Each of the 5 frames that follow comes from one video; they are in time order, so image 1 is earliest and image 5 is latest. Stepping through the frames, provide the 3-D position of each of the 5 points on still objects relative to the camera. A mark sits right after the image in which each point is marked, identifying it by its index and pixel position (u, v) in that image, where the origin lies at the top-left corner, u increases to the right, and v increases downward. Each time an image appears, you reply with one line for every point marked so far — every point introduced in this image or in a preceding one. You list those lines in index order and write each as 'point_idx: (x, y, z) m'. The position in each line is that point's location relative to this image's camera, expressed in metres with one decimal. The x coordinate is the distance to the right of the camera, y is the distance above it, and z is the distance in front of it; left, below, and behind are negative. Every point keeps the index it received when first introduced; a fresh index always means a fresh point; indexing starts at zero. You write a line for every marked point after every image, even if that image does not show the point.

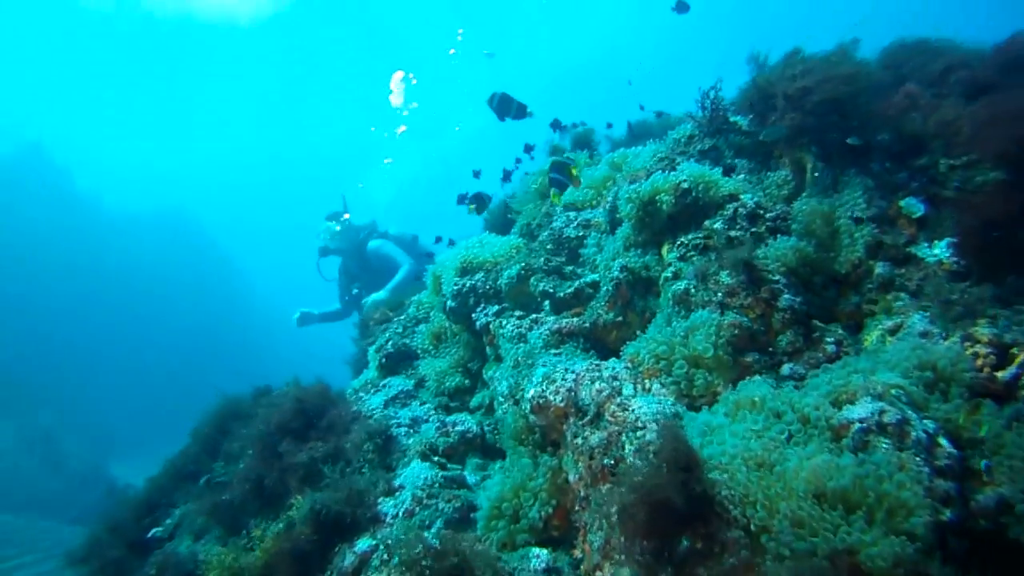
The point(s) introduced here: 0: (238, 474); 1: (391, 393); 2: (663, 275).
0: (-1.8, -1.2, +5.2) m
1: (-0.8, -0.7, +4.8) m
2: (+0.8, +0.1, +3.9) m
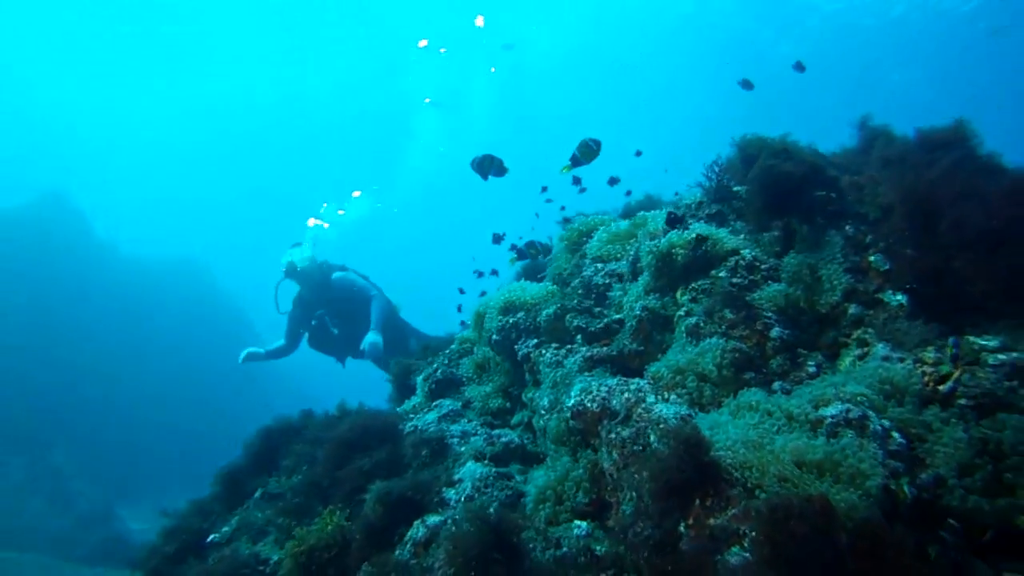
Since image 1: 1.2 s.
0: (-1.6, -1.5, +5.9) m
1: (-0.5, -0.9, +5.6) m
2: (+1.0, -0.2, +4.7) m
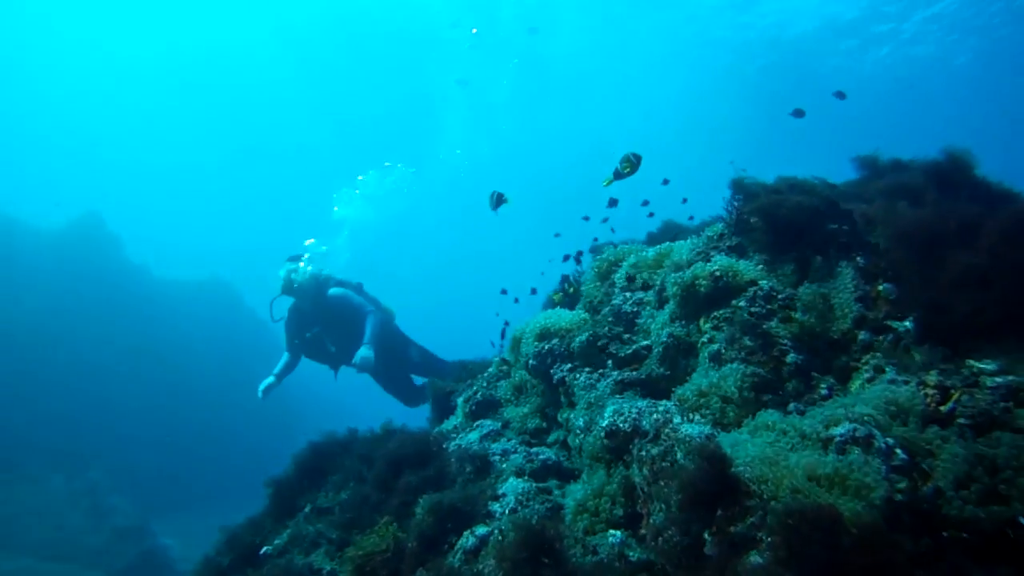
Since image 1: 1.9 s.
0: (-1.3, -1.7, +6.4) m
1: (-0.2, -1.1, +6.0) m
2: (+1.3, -0.3, +5.1) m
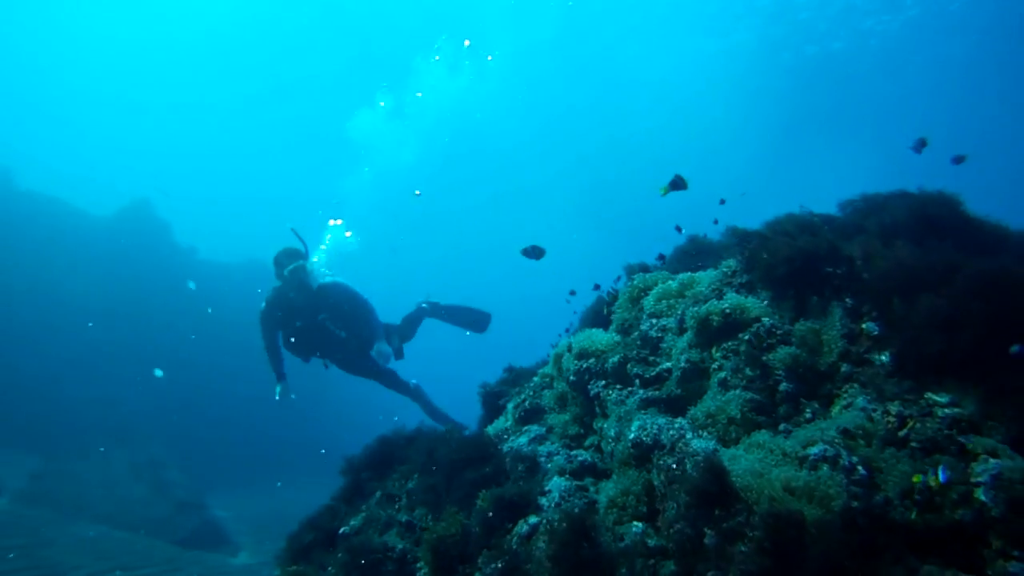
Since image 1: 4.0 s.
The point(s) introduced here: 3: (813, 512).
0: (-0.9, -2.0, +7.7) m
1: (+0.2, -1.4, +7.2) m
2: (+1.6, -0.6, +6.2) m
3: (+1.8, -1.3, +4.5) m
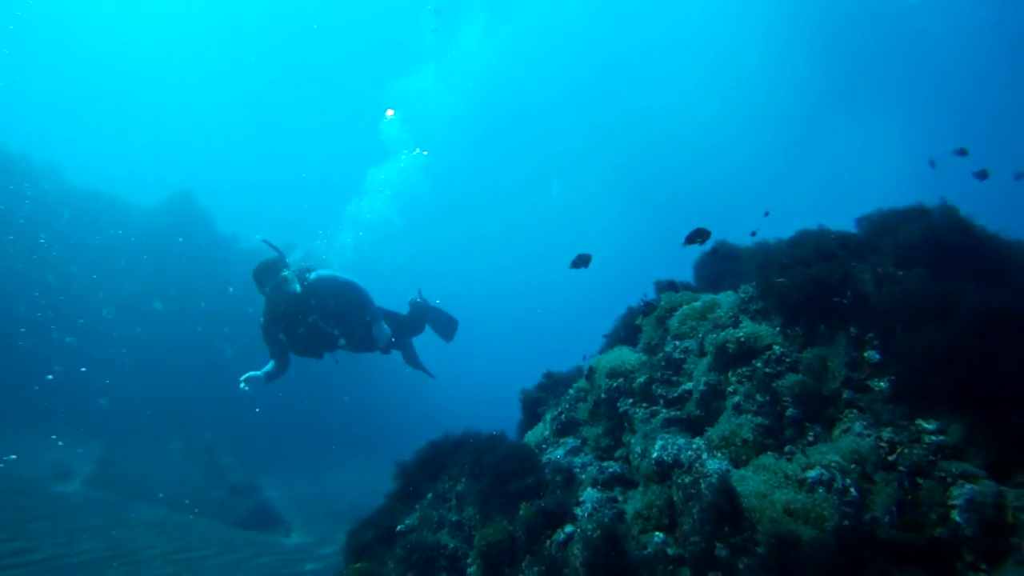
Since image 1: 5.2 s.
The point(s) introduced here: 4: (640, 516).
0: (-0.5, -2.2, +8.6) m
1: (+0.6, -1.7, +8.1) m
2: (+2.0, -0.9, +7.0) m
3: (+2.0, -1.7, +5.3) m
4: (+1.1, -2.0, +6.5) m
